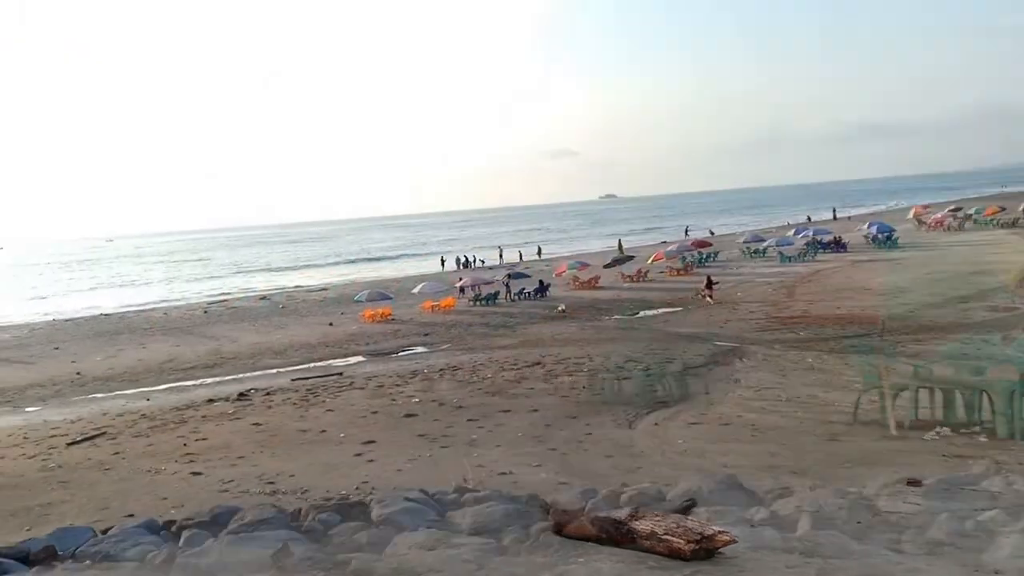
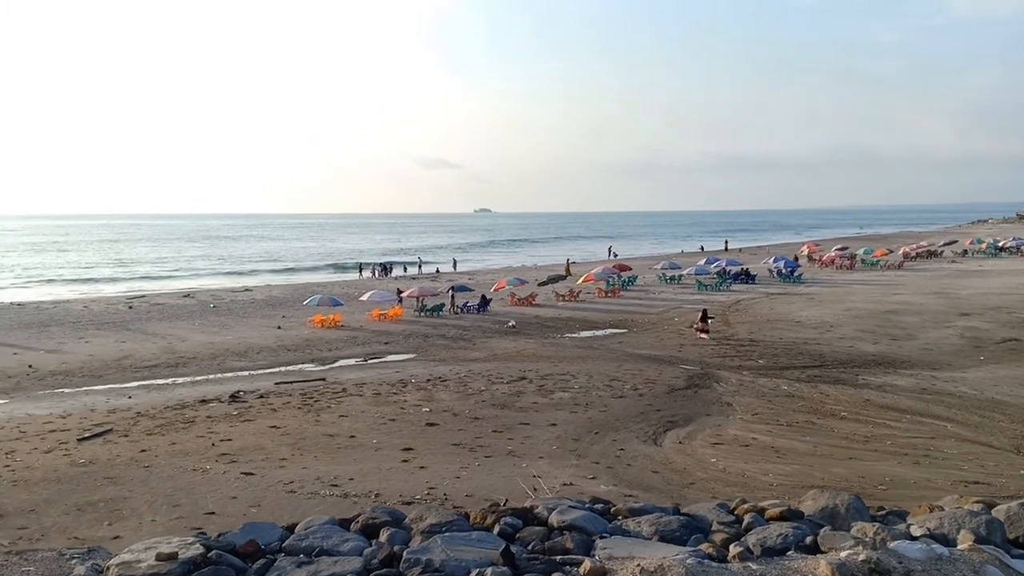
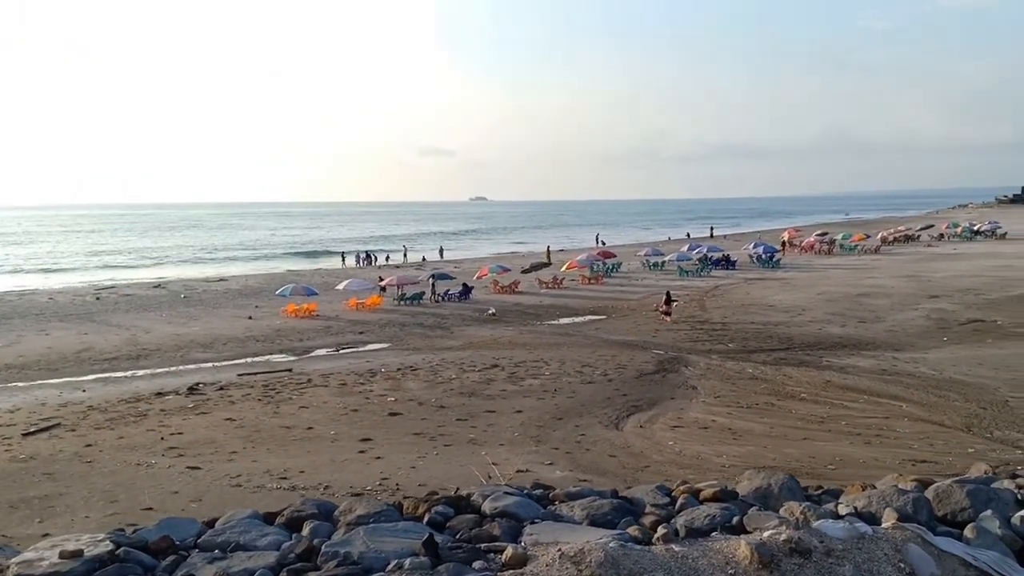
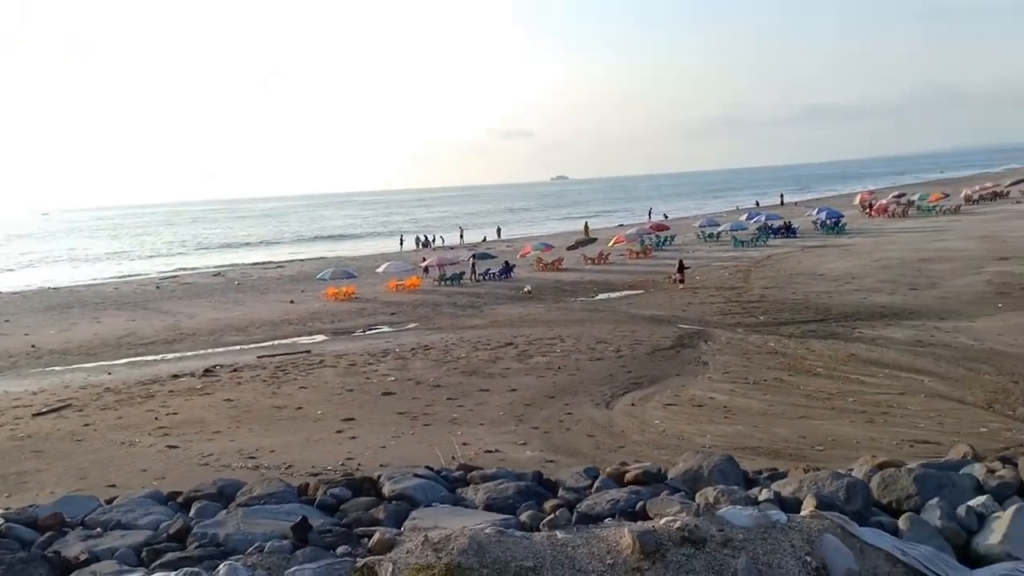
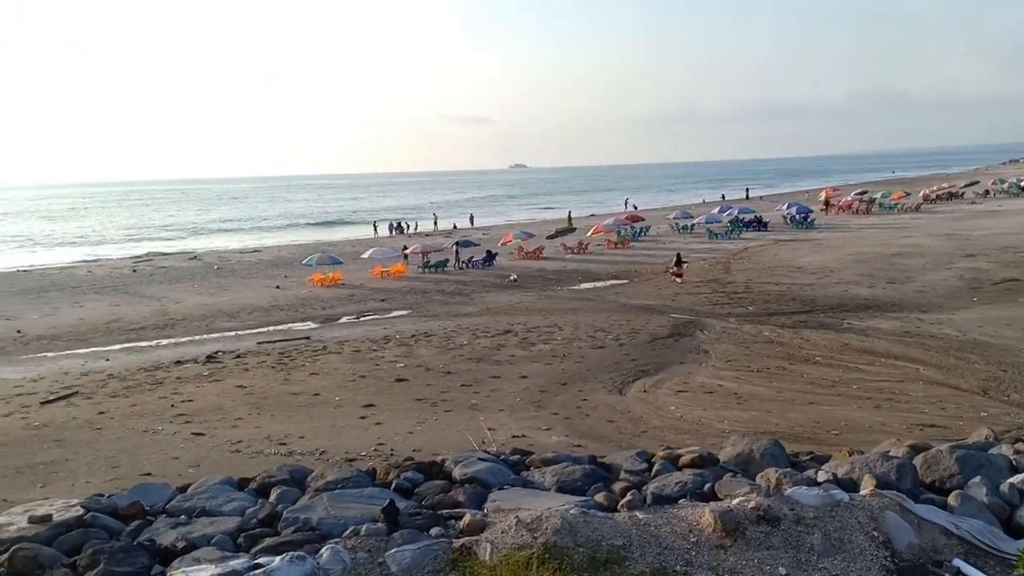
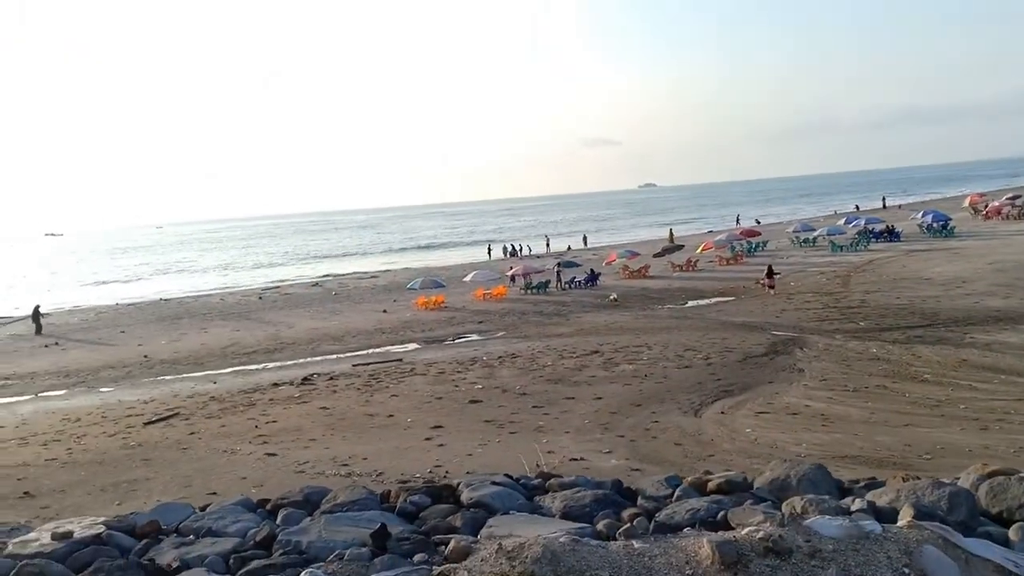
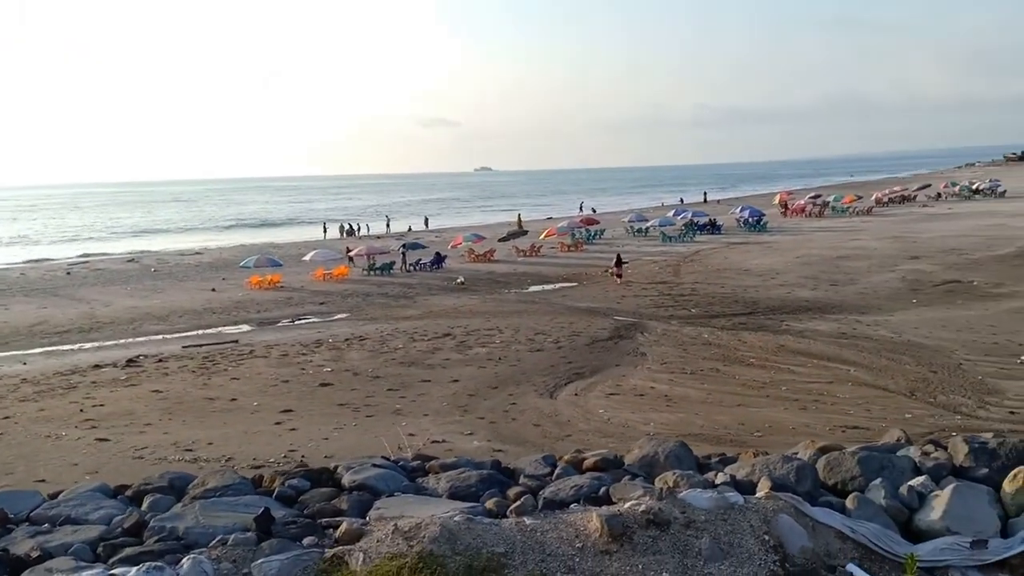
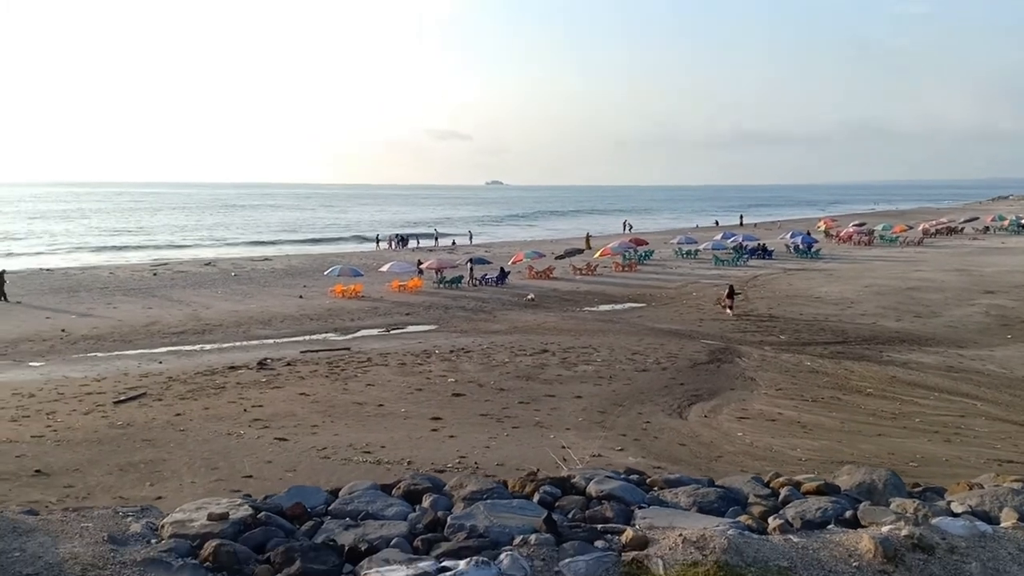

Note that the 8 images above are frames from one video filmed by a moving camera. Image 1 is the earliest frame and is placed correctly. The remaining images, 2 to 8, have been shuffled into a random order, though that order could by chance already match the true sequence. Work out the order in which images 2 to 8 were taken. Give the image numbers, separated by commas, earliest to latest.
6, 4, 7, 5, 3, 2, 8
